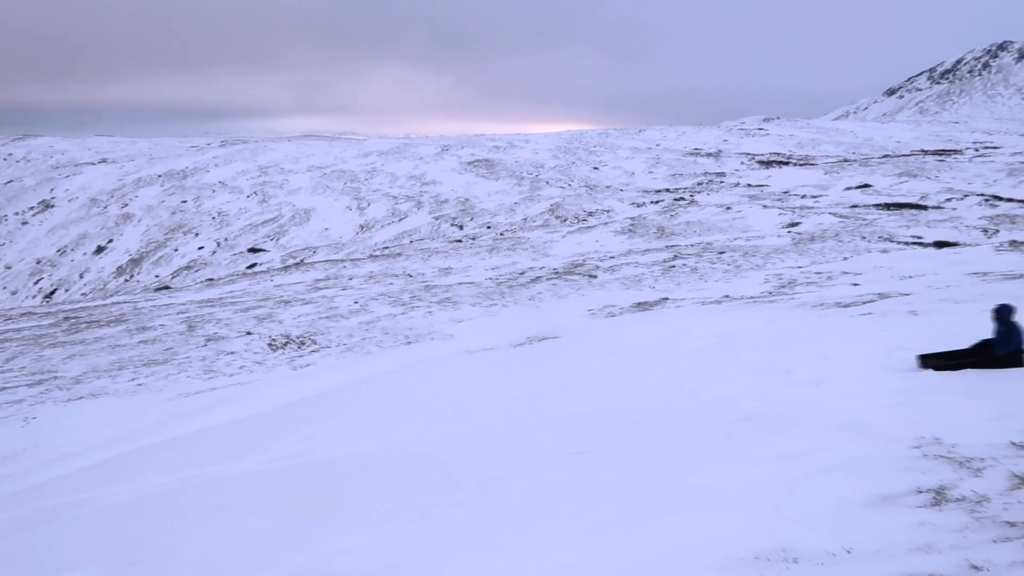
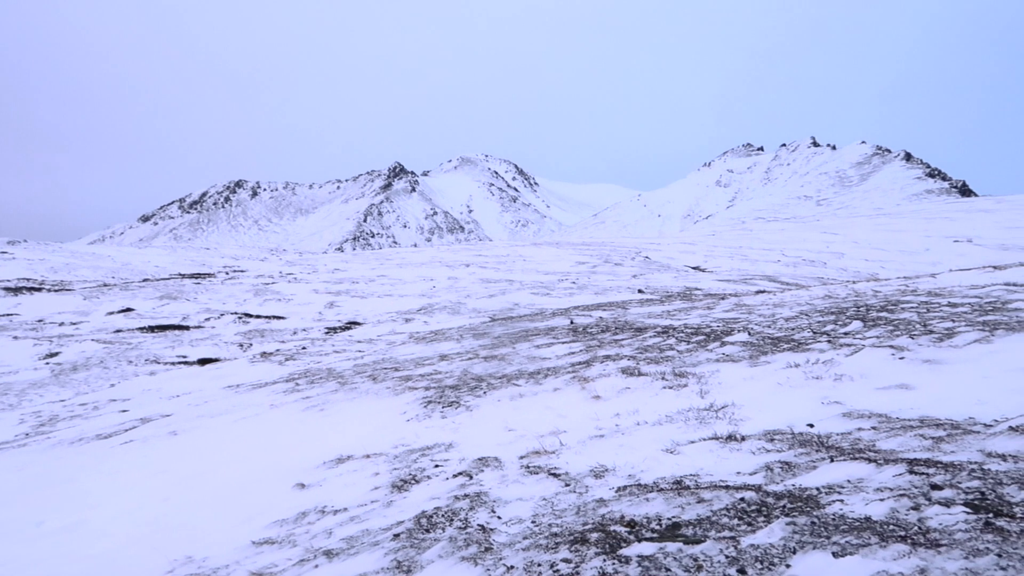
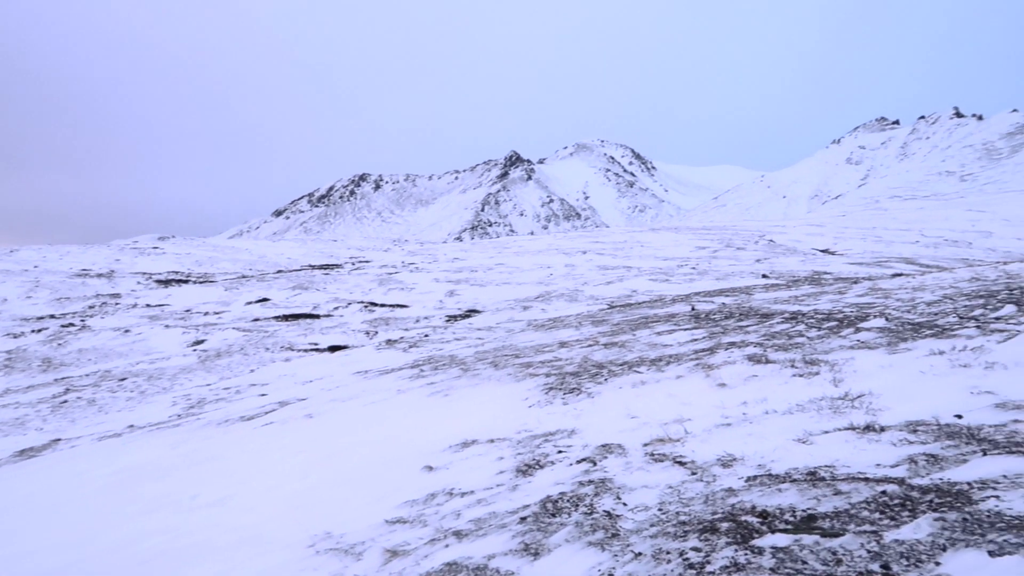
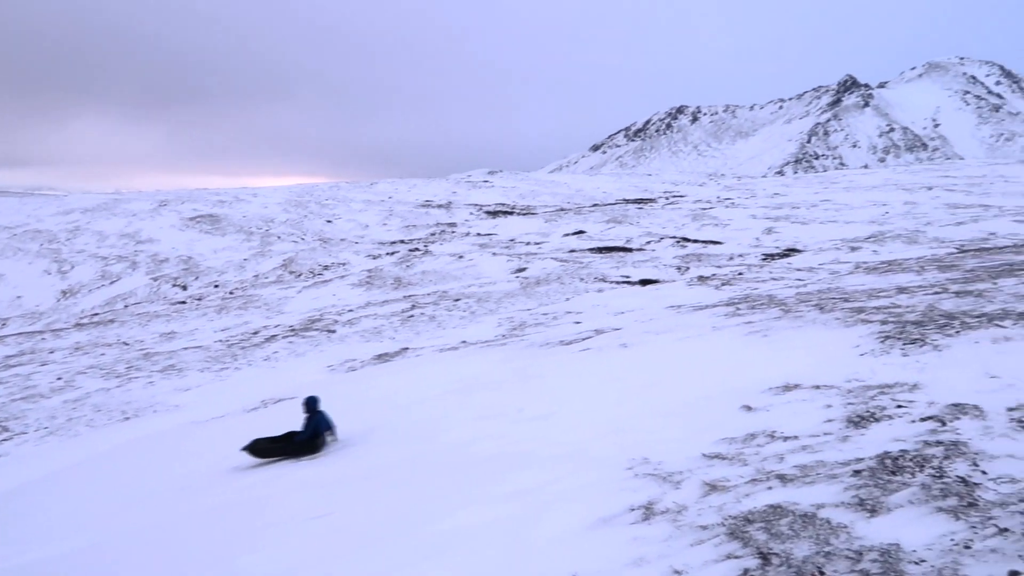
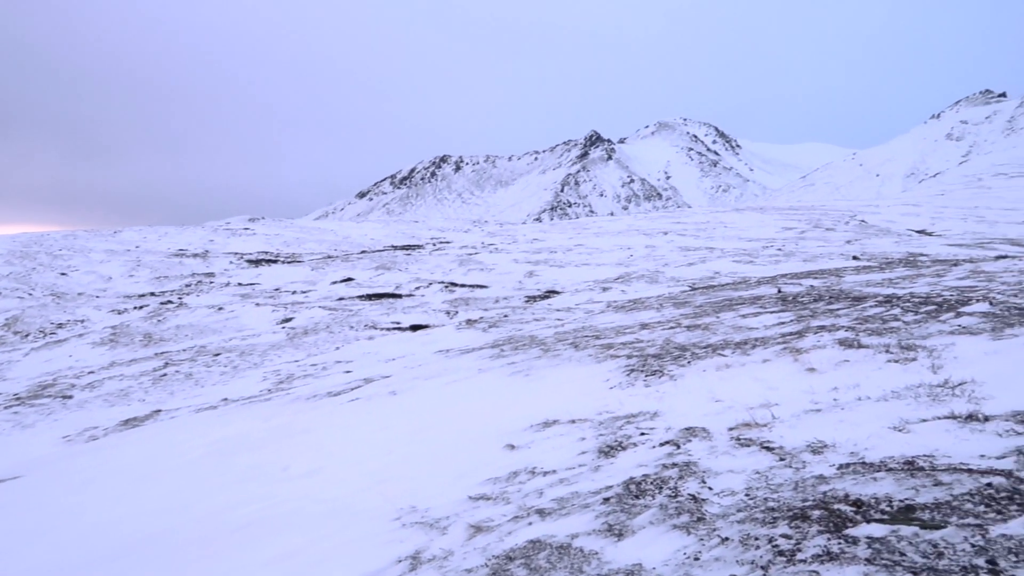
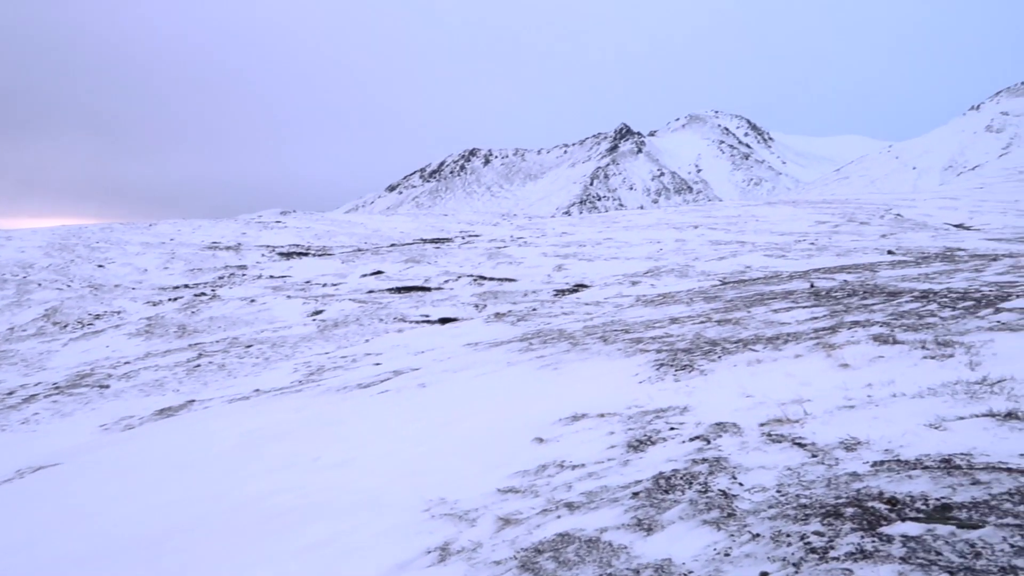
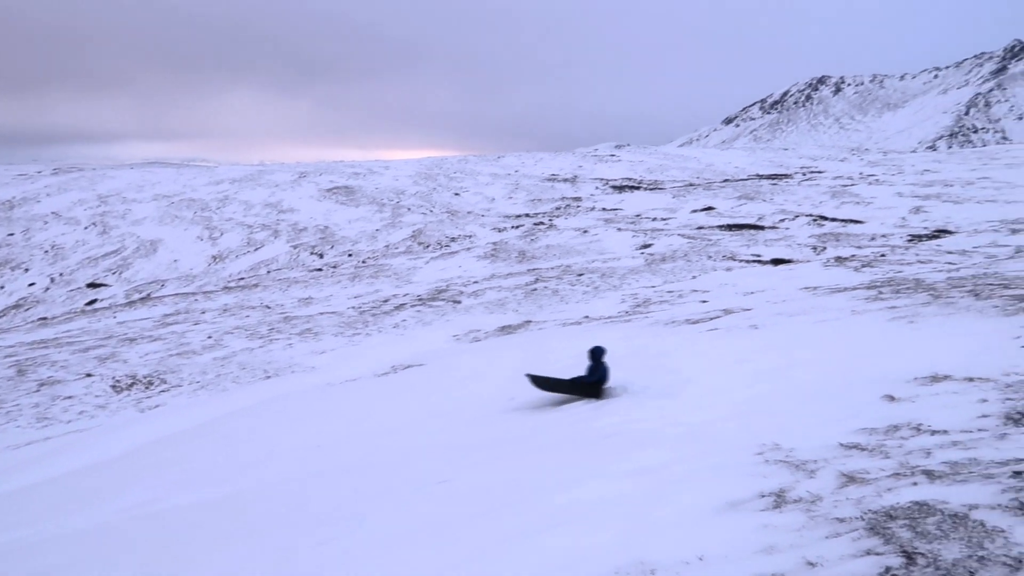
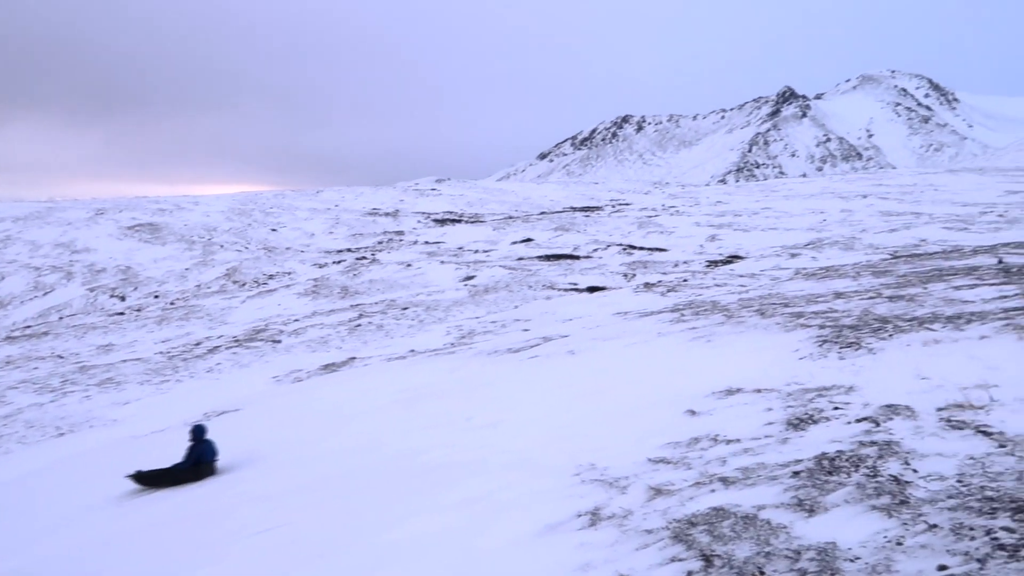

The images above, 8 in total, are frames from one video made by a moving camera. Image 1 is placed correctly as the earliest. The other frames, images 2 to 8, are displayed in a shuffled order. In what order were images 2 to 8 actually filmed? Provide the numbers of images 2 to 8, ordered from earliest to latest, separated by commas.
7, 4, 8, 6, 5, 3, 2
